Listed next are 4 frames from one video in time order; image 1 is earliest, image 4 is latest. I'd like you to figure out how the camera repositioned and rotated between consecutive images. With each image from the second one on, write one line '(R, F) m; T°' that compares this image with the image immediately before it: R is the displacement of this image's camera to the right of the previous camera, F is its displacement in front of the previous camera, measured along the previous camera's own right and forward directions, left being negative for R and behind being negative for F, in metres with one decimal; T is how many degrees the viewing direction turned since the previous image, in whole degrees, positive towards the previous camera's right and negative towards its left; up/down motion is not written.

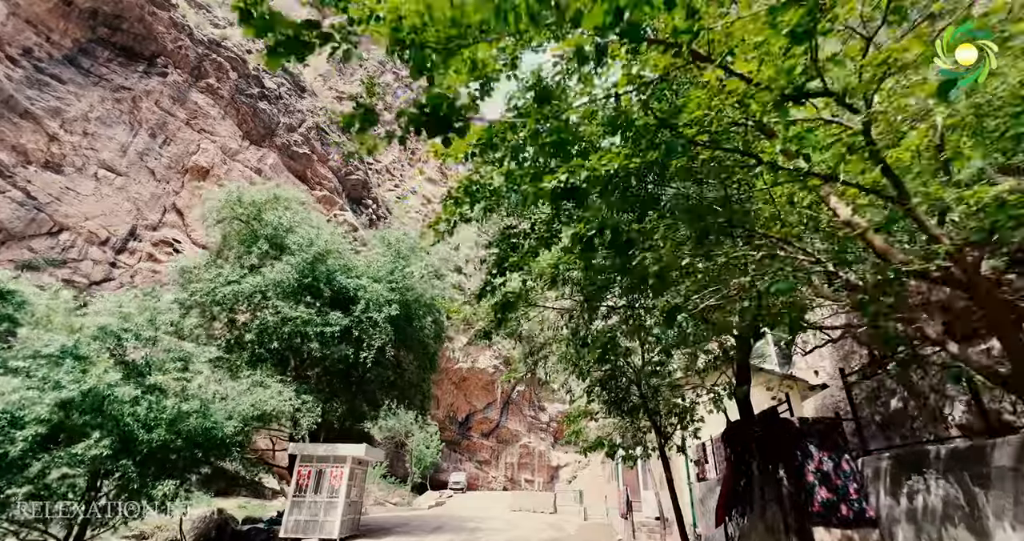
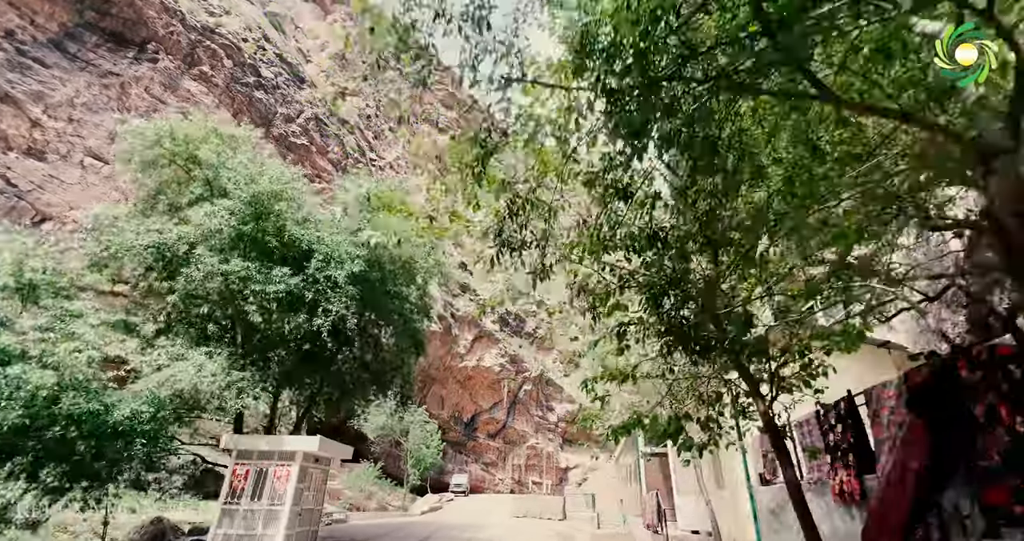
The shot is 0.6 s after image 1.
(+0.1, +1.1) m; -1°
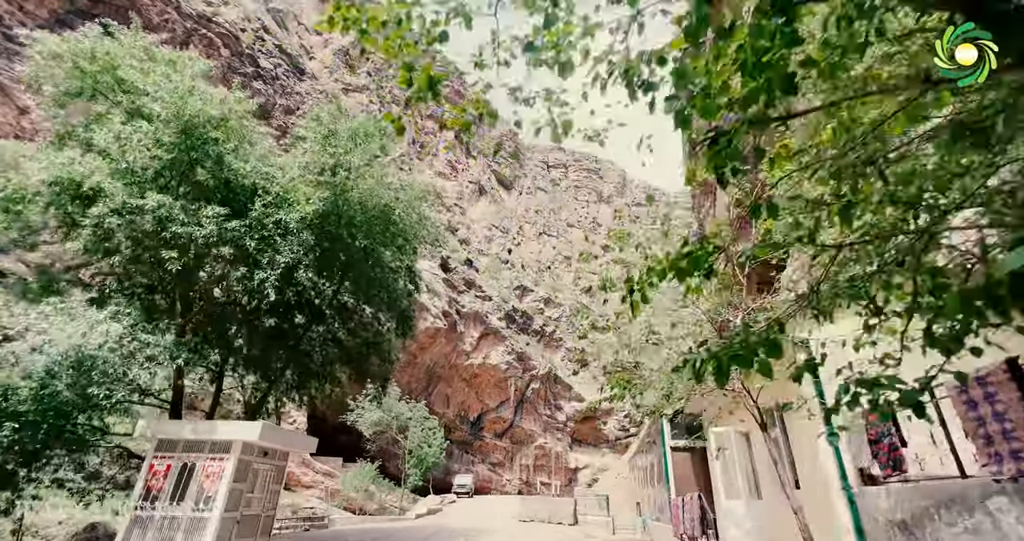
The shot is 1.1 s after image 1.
(+0.1, +0.9) m; -1°
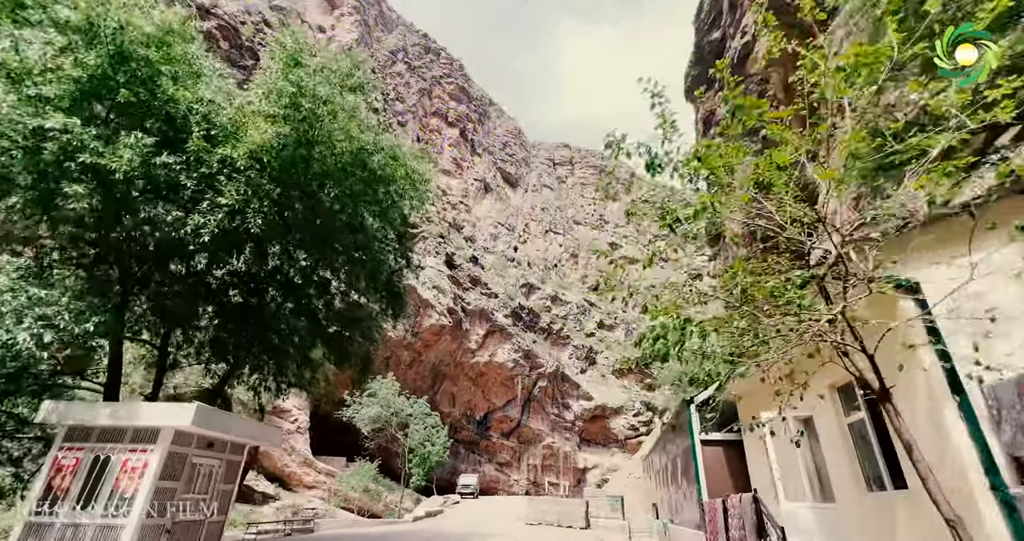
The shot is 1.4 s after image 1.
(0.0, +0.7) m; -1°
